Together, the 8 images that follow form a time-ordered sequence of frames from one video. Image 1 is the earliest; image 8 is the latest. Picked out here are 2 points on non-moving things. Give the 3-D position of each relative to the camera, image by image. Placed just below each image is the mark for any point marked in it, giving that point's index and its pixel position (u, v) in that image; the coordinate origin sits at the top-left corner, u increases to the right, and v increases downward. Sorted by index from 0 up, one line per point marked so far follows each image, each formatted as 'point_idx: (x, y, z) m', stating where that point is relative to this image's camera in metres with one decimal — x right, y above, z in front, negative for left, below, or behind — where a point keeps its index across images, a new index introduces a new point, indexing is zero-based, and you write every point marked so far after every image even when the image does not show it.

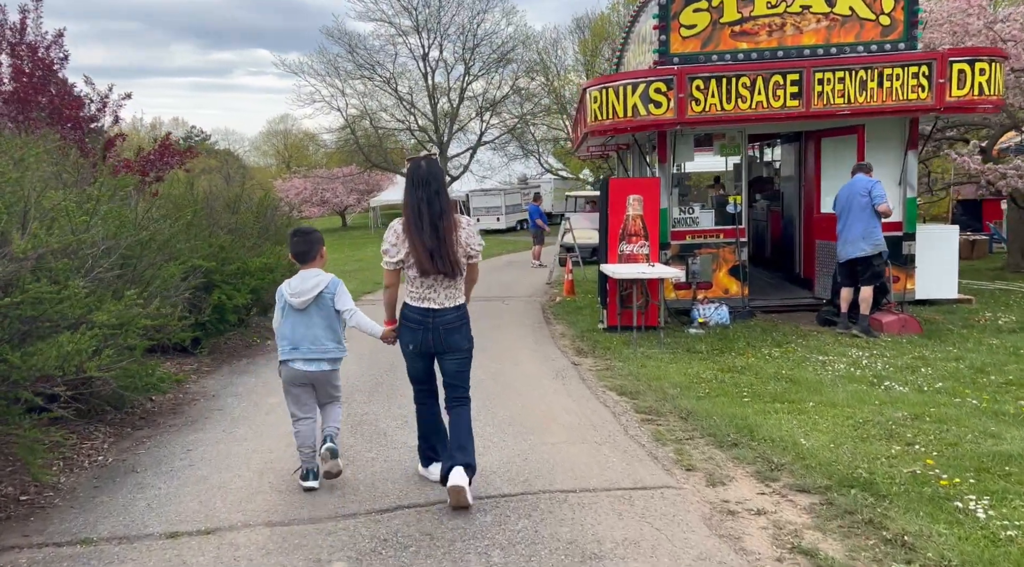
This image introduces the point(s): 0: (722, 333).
0: (+2.4, -0.6, +9.8) m
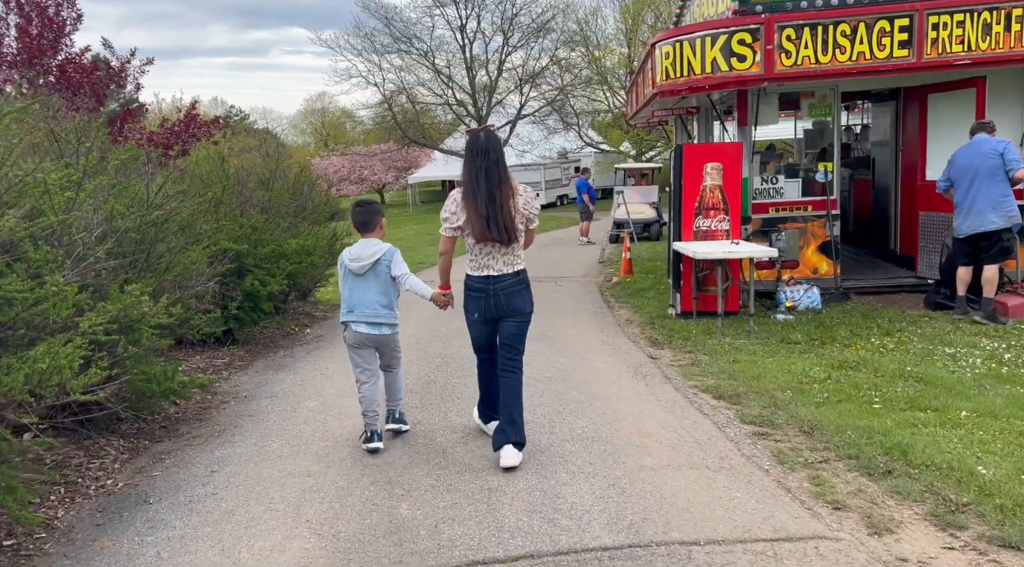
0: (+3.1, -0.4, +8.7) m
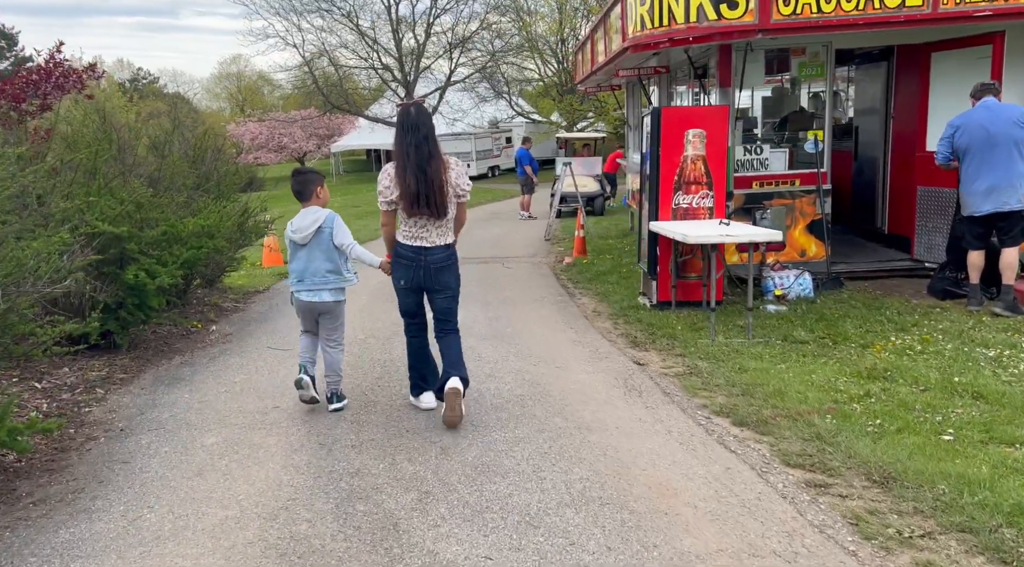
0: (+2.6, -0.2, +7.5) m
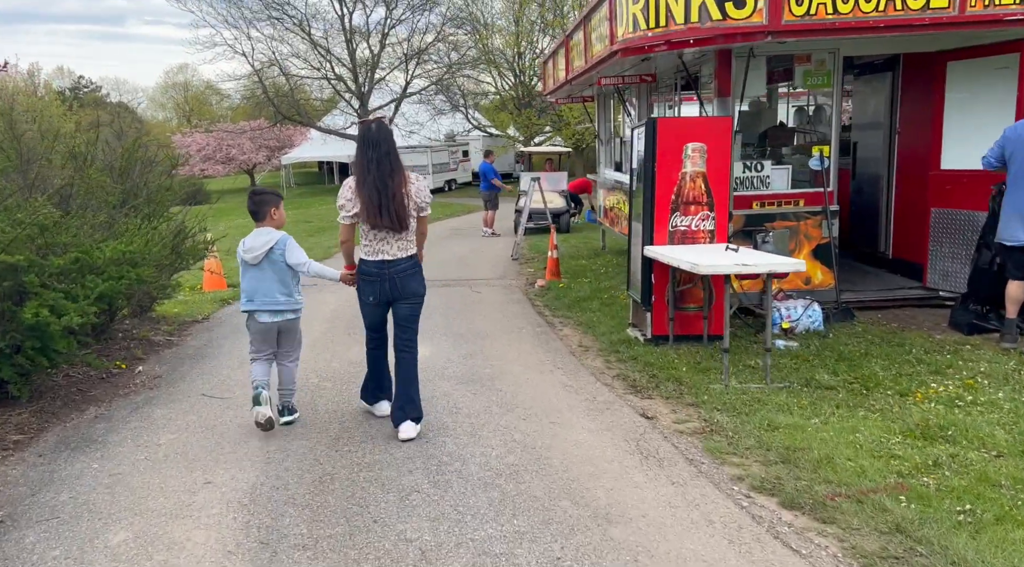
0: (+2.5, -0.5, +6.7) m
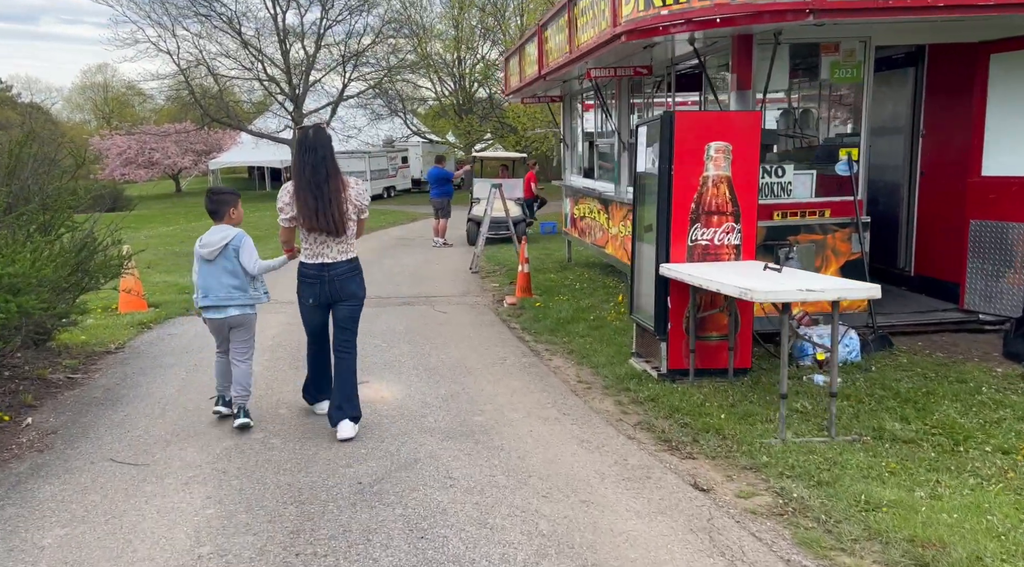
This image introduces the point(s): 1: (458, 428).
0: (+2.4, -0.7, +5.7) m
1: (-0.3, -0.9, +5.0) m
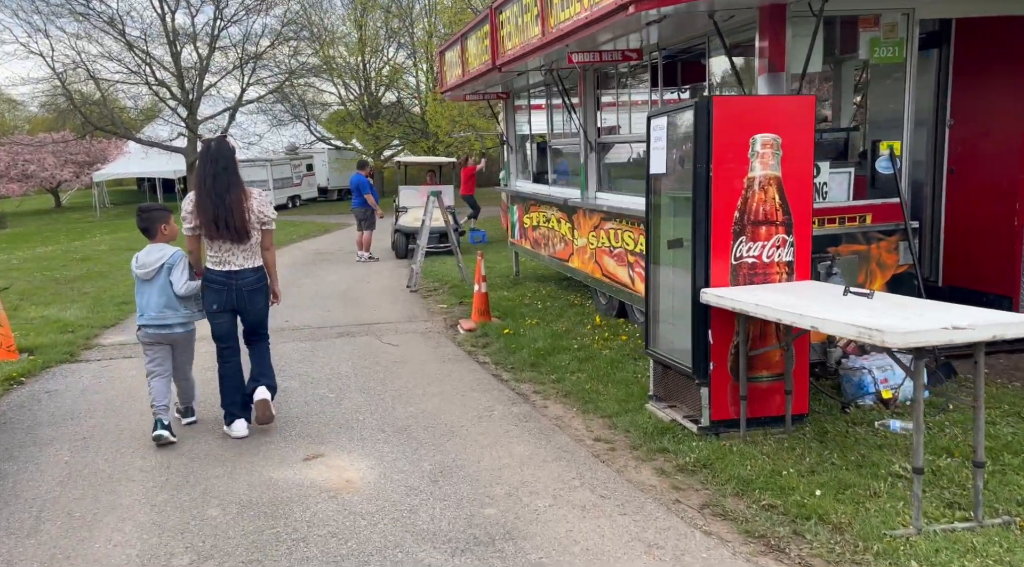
0: (+2.4, -0.8, +4.6) m
1: (-0.2, -1.1, +3.6) m
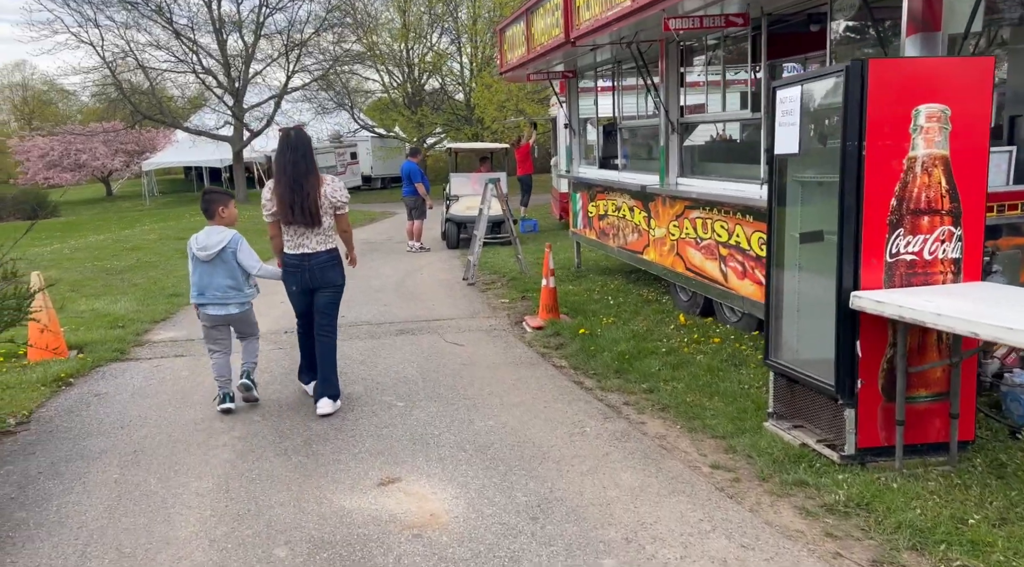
0: (+3.0, -0.8, +3.8) m
1: (+0.3, -1.1, +2.9) m
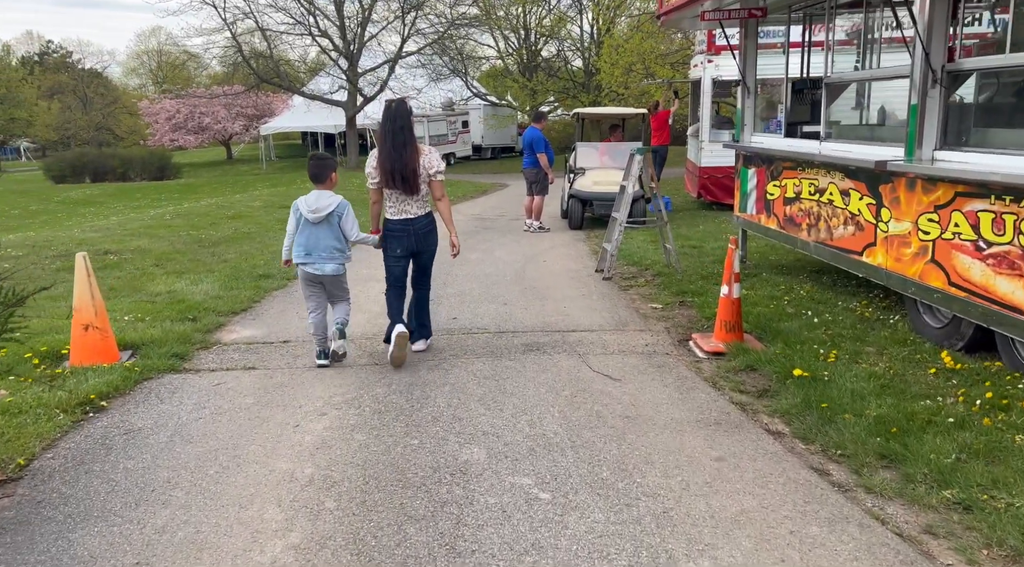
0: (+3.6, -1.1, +1.2) m
1: (+0.8, -1.3, +0.7) m
